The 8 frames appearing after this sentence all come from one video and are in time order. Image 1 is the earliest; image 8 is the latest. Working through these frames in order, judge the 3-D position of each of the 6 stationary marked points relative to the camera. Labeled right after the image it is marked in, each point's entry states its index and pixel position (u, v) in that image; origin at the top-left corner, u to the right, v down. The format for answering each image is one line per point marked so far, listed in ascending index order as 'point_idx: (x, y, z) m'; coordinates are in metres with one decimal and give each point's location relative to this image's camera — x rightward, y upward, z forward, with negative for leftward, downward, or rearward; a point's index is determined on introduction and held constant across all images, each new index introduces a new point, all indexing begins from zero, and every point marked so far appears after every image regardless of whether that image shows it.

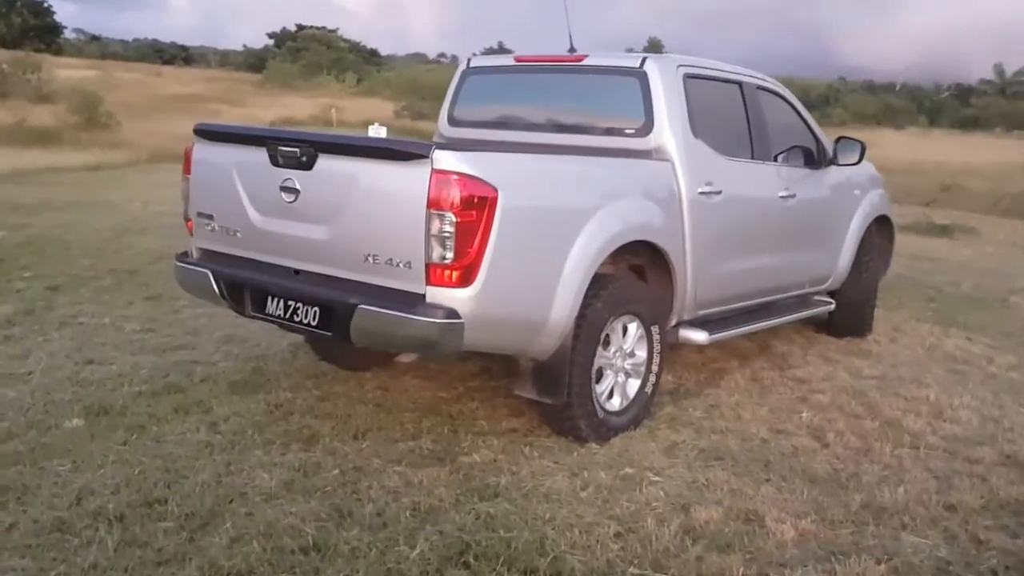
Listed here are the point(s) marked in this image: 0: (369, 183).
0: (-0.6, +0.4, +3.7) m
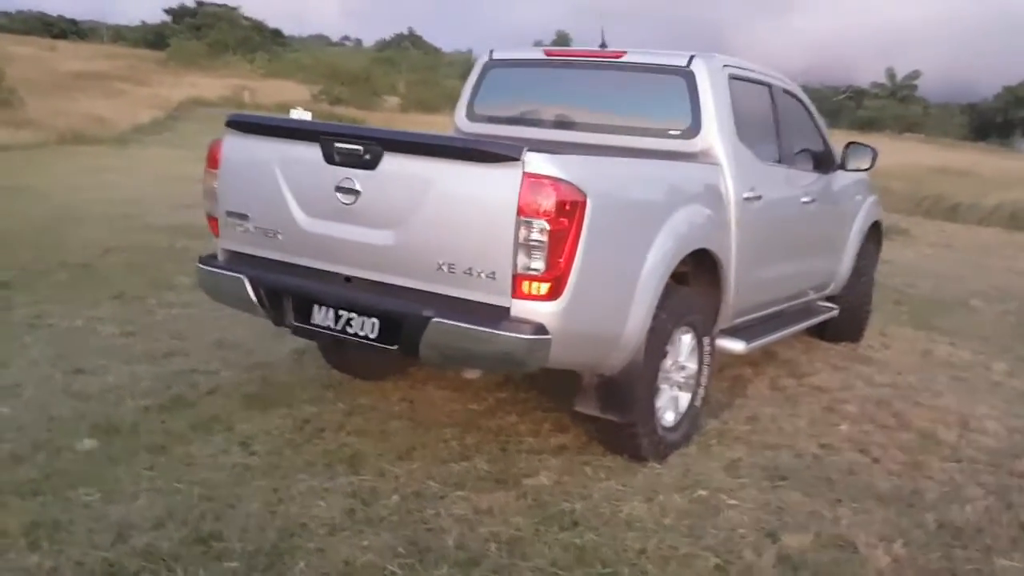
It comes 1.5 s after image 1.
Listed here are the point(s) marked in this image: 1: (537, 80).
0: (-0.2, +0.4, +3.4) m
1: (+0.1, +1.2, +5.3) m
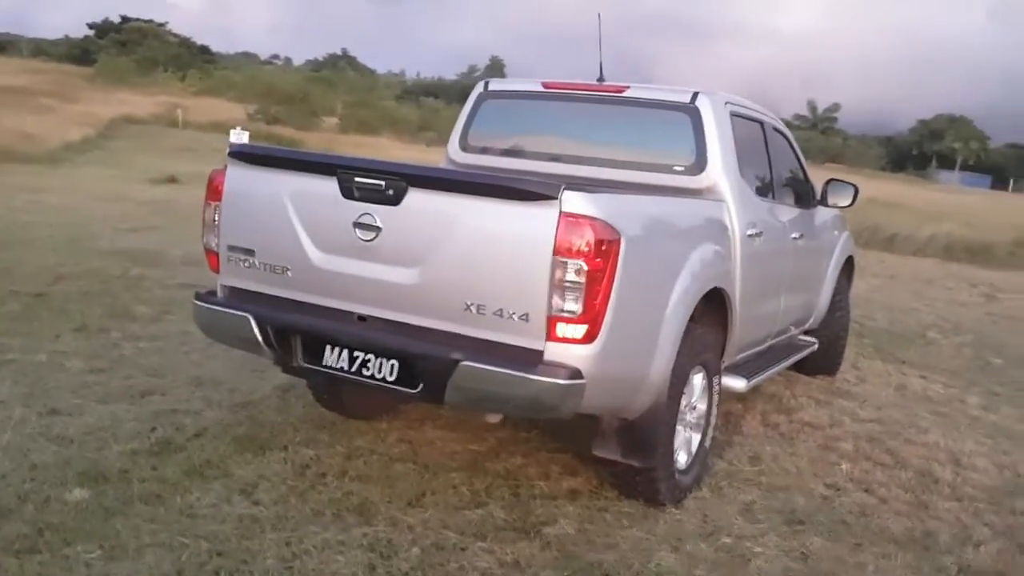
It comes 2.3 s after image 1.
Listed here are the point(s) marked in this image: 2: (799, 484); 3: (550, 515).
0: (-0.1, +0.2, +3.3) m
1: (+0.1, +1.0, +5.2) m
2: (+1.4, -1.0, +4.5) m
3: (+0.2, -0.9, +3.8) m
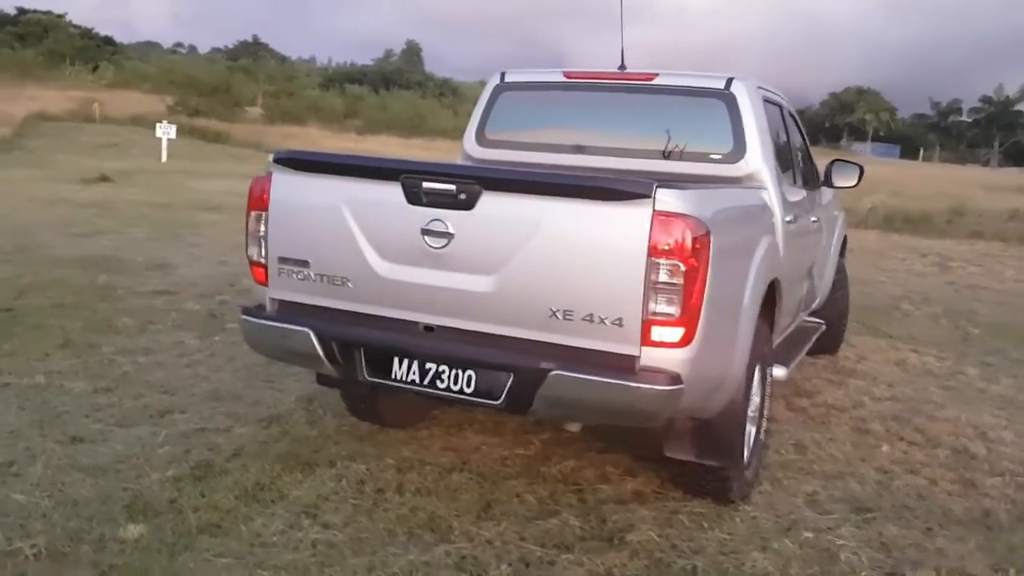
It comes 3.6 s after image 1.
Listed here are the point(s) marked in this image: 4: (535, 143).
0: (+0.2, +0.2, +3.1) m
1: (+0.2, +1.0, +5.1) m
2: (+1.6, -0.9, +4.5) m
3: (+0.5, -0.9, +3.7) m
4: (+0.1, +0.8, +5.1) m
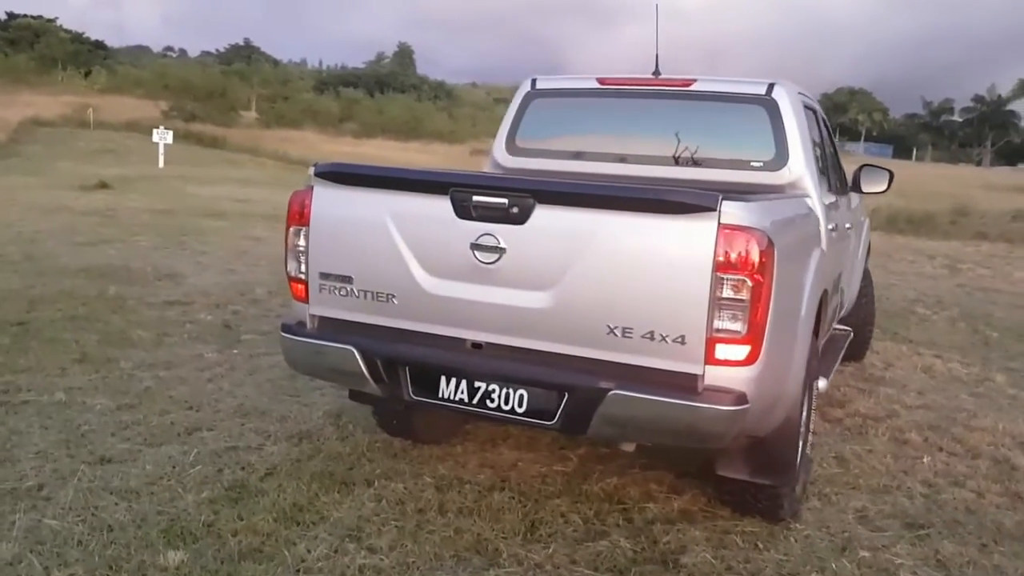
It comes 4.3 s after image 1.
0: (+0.4, +0.2, +3.0) m
1: (+0.3, +0.9, +5.0) m
2: (+1.8, -0.9, +4.4) m
3: (+0.6, -1.0, +3.6) m
4: (+0.3, +0.7, +5.0) m
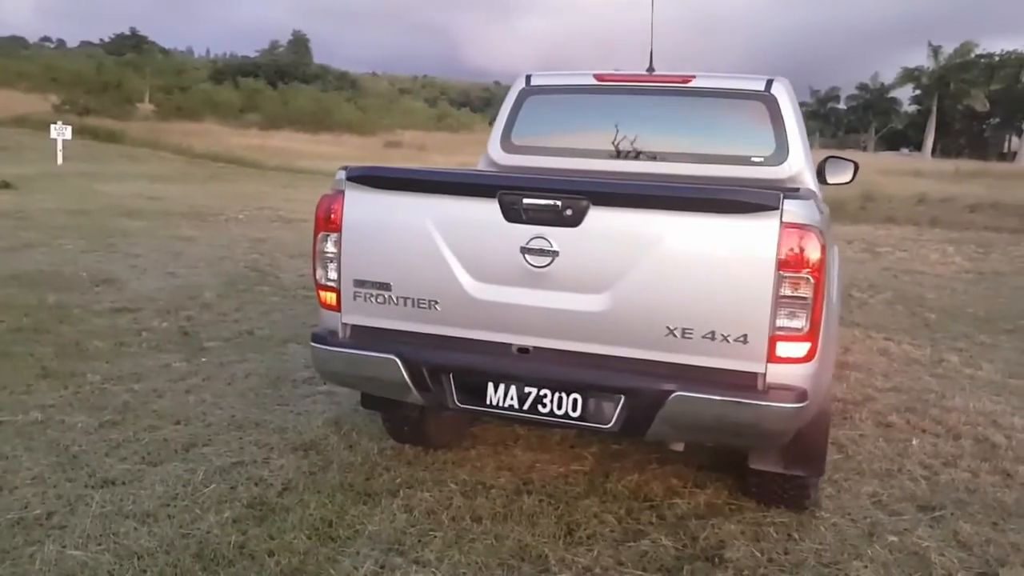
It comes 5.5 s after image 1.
0: (+0.5, +0.1, +3.0) m
1: (+0.3, +0.9, +5.0) m
2: (+1.9, -0.9, +4.6) m
3: (+0.8, -1.0, +3.7) m
4: (+0.3, +0.7, +5.0) m
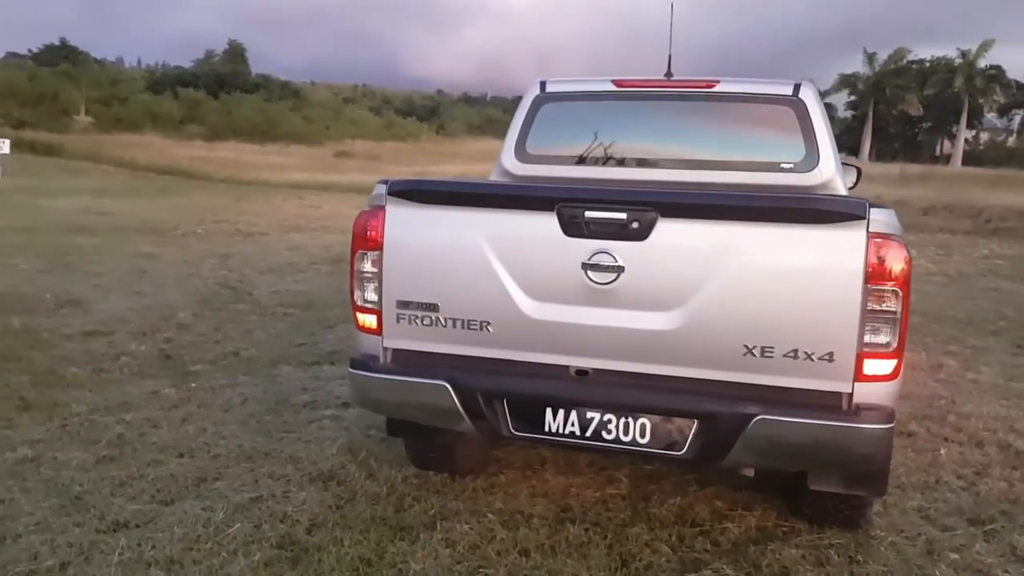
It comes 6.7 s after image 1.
0: (+0.7, +0.1, +2.9) m
1: (+0.4, +0.9, +4.8) m
2: (+2.0, -0.9, +4.5) m
3: (+1.0, -1.0, +3.5) m
4: (+0.3, +0.7, +4.8) m
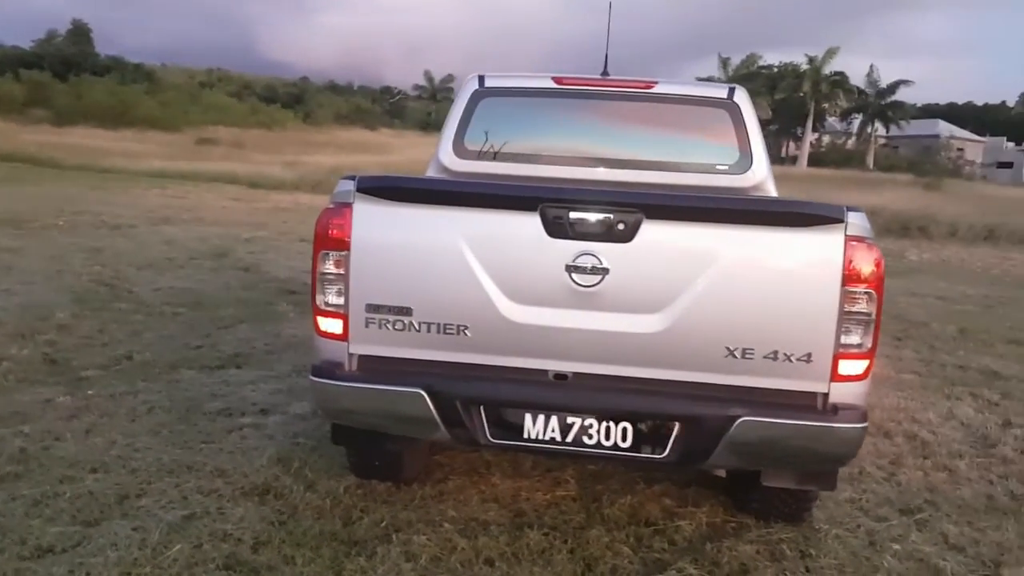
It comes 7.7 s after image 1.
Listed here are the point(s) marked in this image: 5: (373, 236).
0: (+0.7, +0.1, +2.9) m
1: (0.0, +0.9, +4.7) m
2: (+1.7, -0.9, +4.6) m
3: (+0.8, -1.0, +3.5) m
4: (0.0, +0.7, +4.7) m
5: (-0.4, +0.2, +3.0) m
